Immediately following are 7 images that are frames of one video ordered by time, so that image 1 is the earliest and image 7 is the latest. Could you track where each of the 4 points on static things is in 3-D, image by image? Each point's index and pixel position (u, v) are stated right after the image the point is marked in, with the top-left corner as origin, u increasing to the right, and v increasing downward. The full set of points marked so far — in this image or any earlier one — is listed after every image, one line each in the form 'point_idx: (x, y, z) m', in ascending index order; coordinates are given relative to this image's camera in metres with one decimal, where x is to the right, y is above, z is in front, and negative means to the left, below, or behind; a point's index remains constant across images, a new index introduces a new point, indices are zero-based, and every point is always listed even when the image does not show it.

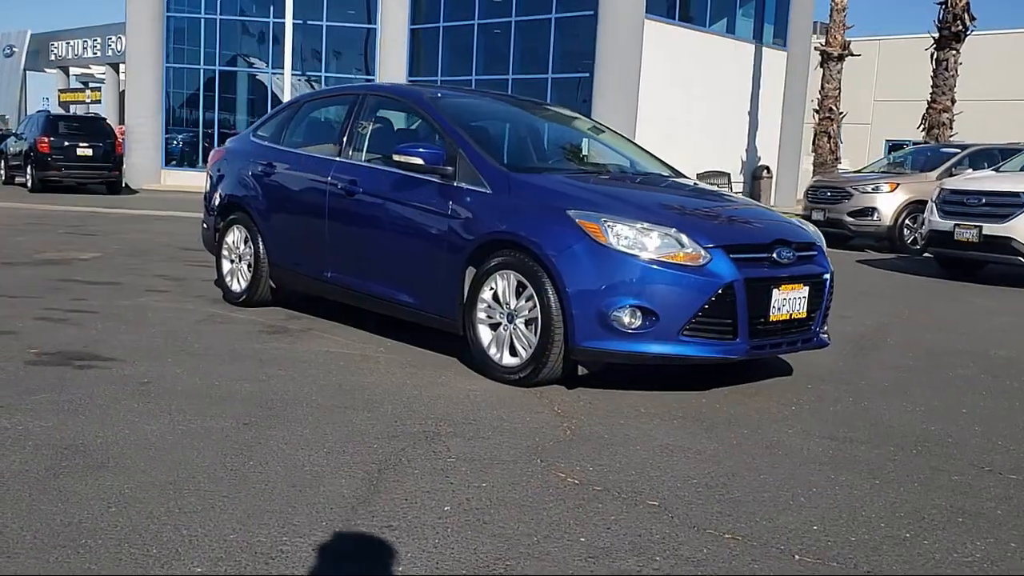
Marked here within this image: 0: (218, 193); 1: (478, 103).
0: (-2.6, +0.8, +8.6) m
1: (-0.3, +1.4, +7.1) m
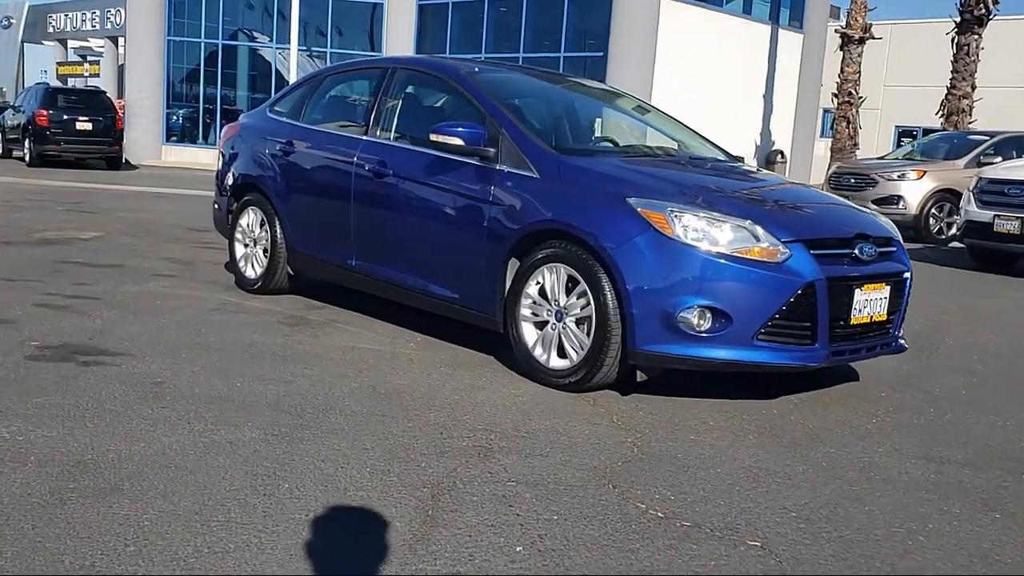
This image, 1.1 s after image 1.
0: (-2.3, +1.0, +8.0) m
1: (0.0, +1.4, +6.6) m
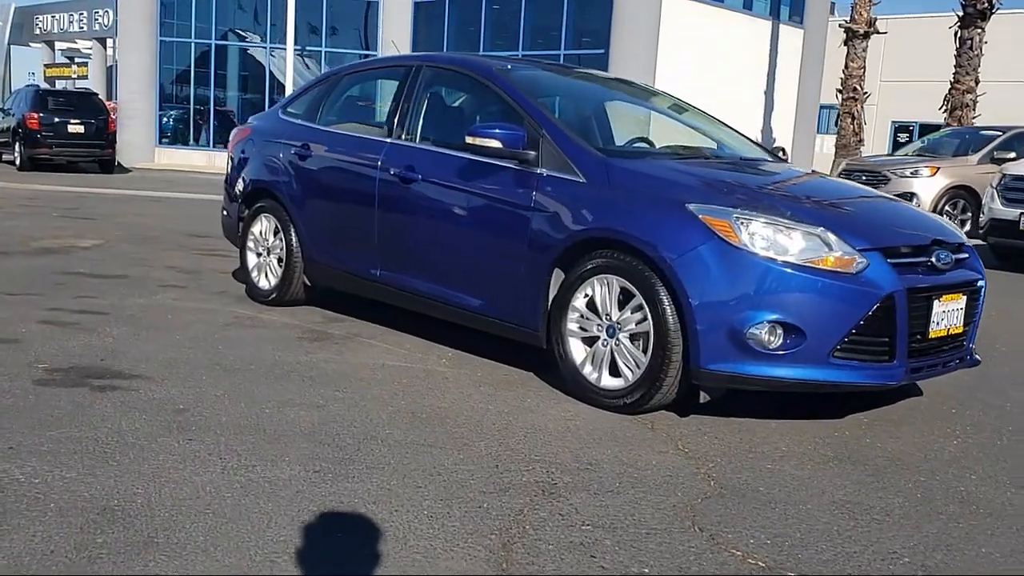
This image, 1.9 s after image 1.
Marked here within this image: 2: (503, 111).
0: (-2.1, +0.9, +7.6) m
1: (+0.3, +1.3, +6.2) m
2: (-0.1, +1.1, +5.8) m
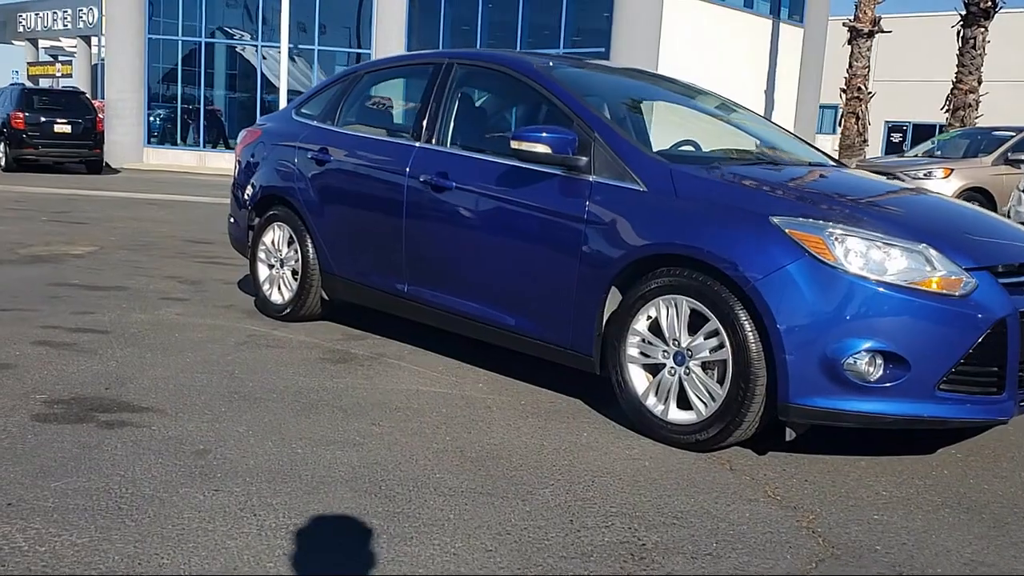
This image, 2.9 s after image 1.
0: (-1.9, +0.8, +7.1) m
1: (+0.5, +1.2, +5.7) m
2: (+0.2, +1.0, +5.3) m
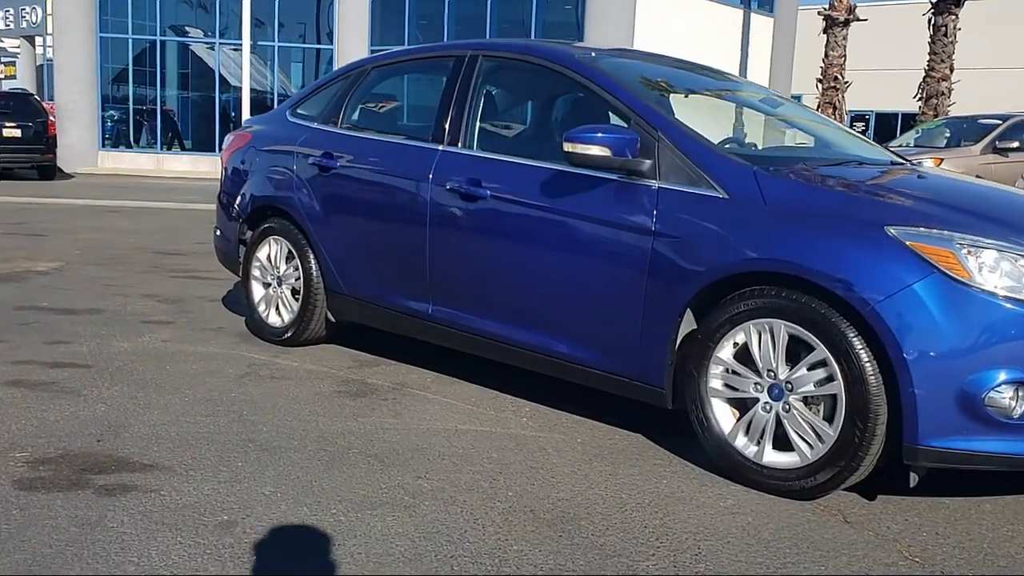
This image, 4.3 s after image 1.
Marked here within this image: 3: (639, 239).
0: (-1.8, +0.6, +6.4) m
1: (+0.7, +1.2, +5.1) m
2: (+0.4, +0.9, +4.7) m
3: (+0.6, +0.2, +4.2) m
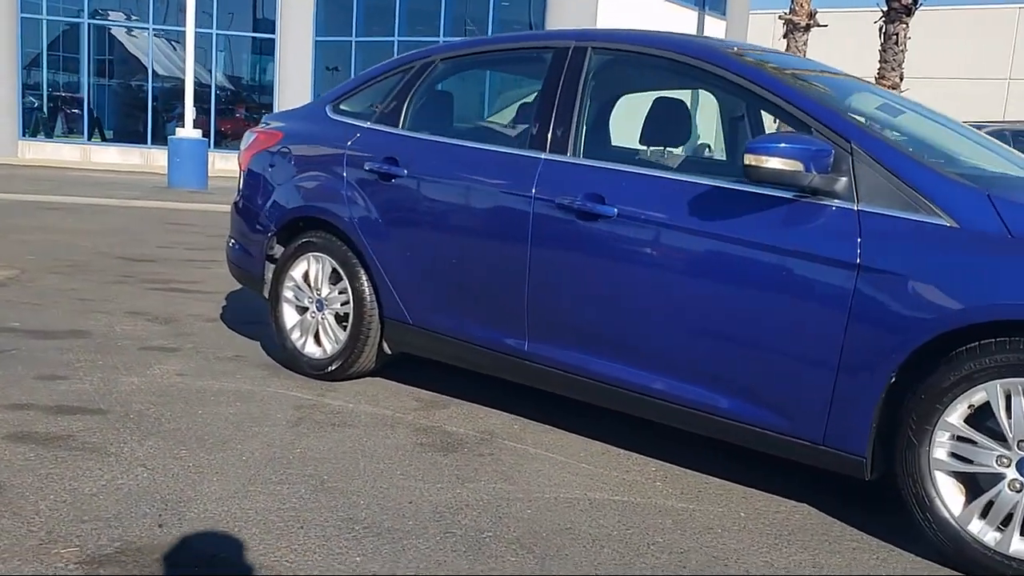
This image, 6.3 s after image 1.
0: (-1.3, +0.5, +5.5) m
1: (+1.2, +1.0, +4.4) m
2: (+1.0, +0.7, +4.0) m
3: (+1.2, +0.1, +3.5) m
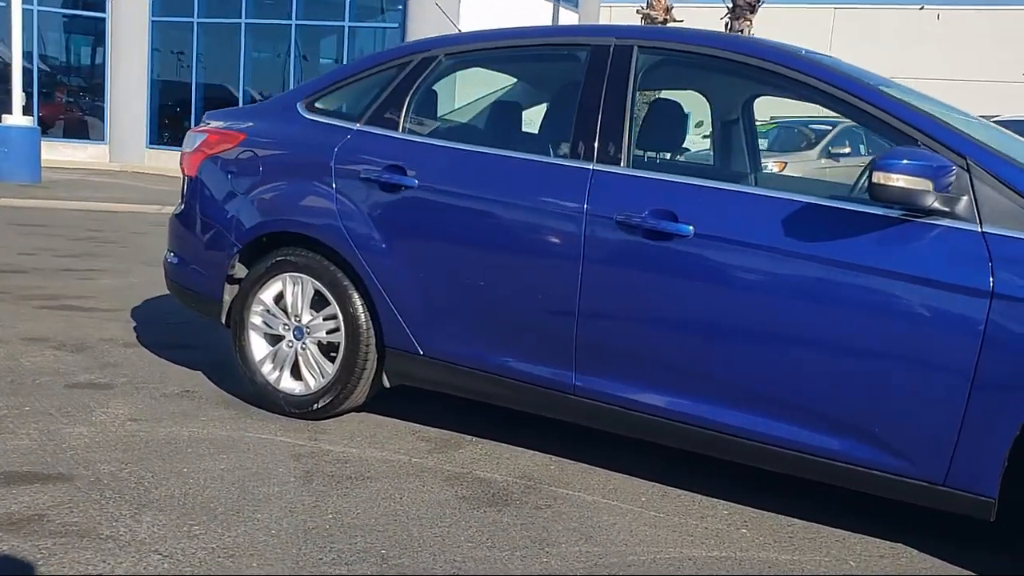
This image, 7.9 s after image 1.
0: (-1.3, +0.4, +4.7) m
1: (+1.4, +0.9, +4.1) m
2: (+1.2, +0.6, +3.6) m
3: (+1.5, 0.0, +3.2) m
